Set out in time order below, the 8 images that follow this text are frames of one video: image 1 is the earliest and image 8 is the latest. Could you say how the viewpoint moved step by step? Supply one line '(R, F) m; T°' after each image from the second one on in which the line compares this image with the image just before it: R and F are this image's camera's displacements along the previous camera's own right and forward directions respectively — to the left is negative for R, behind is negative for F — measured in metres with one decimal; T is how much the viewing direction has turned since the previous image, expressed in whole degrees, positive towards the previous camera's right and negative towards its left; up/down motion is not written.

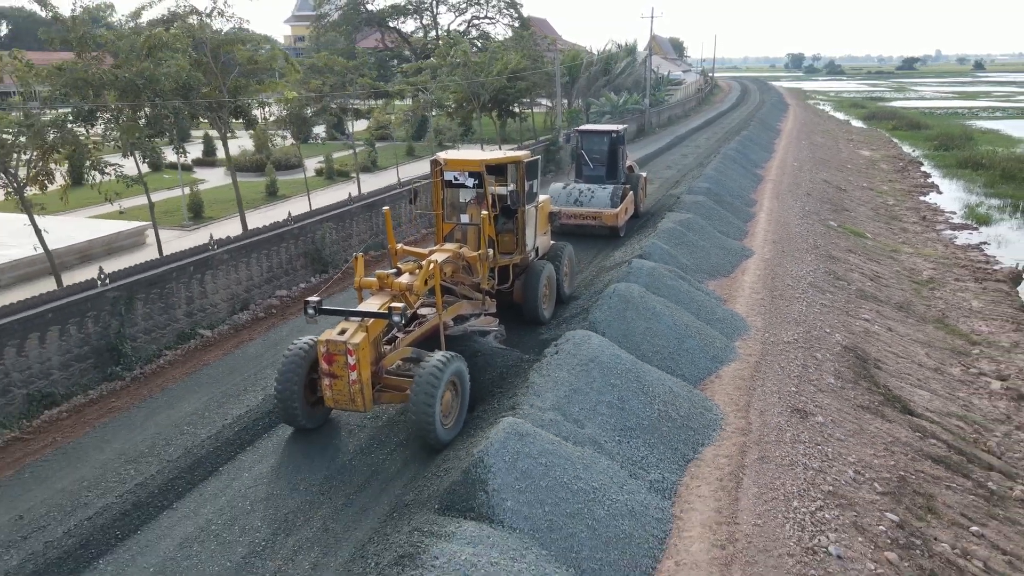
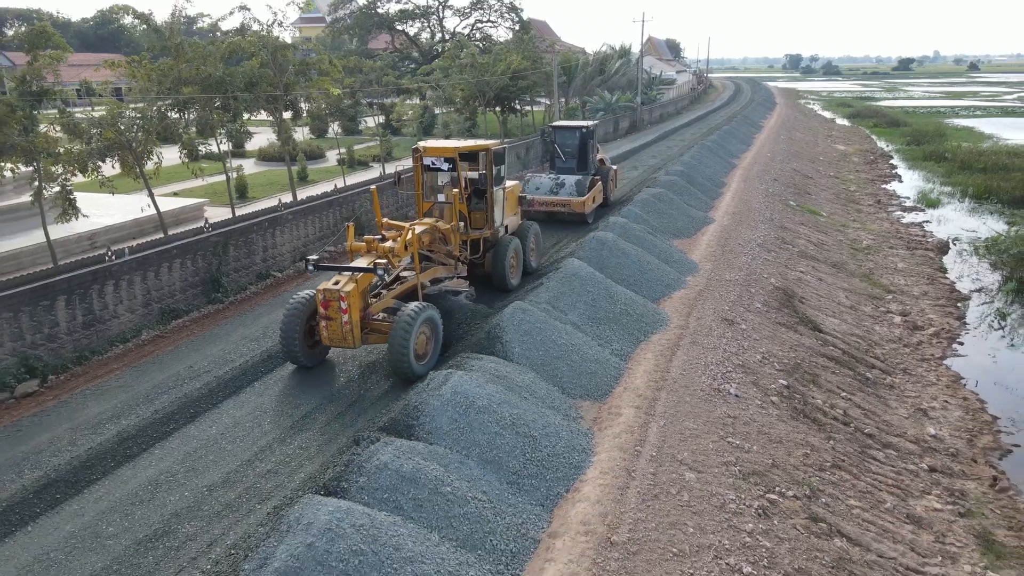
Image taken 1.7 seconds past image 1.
(-0.1, -2.8) m; 0°
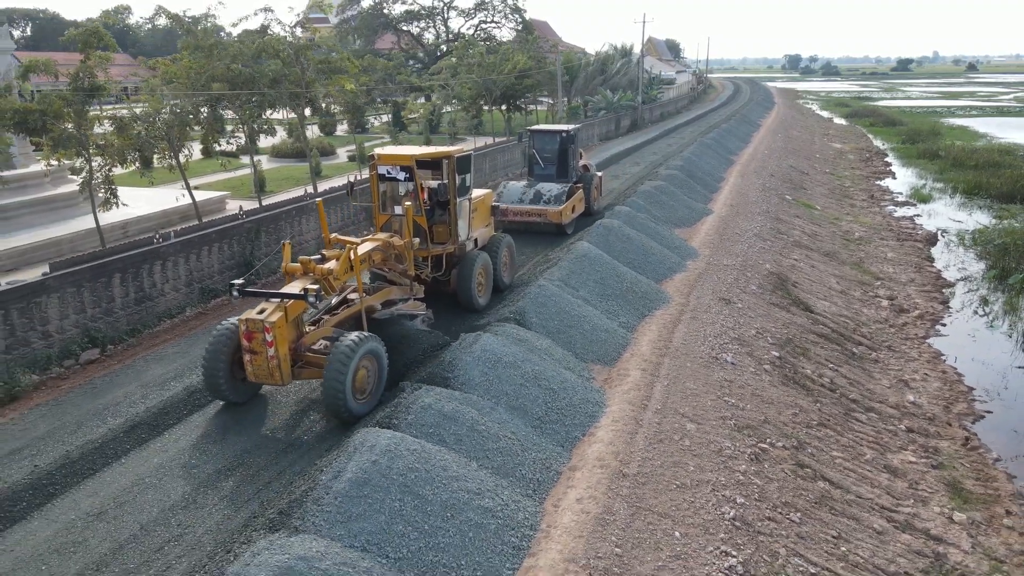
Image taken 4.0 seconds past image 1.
(-0.2, -0.9) m; 0°
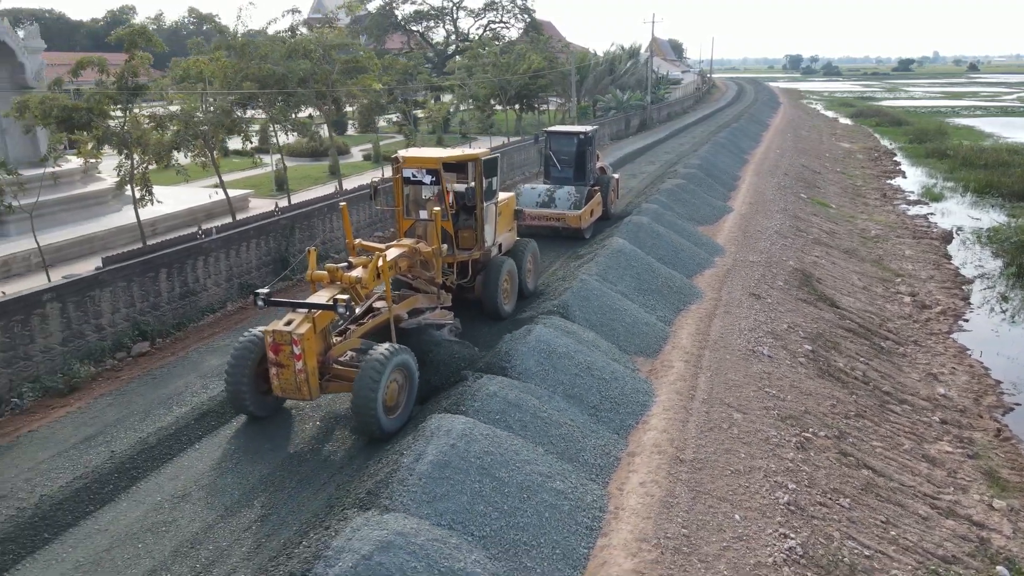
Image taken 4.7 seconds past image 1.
(-0.5, -0.2) m; 0°
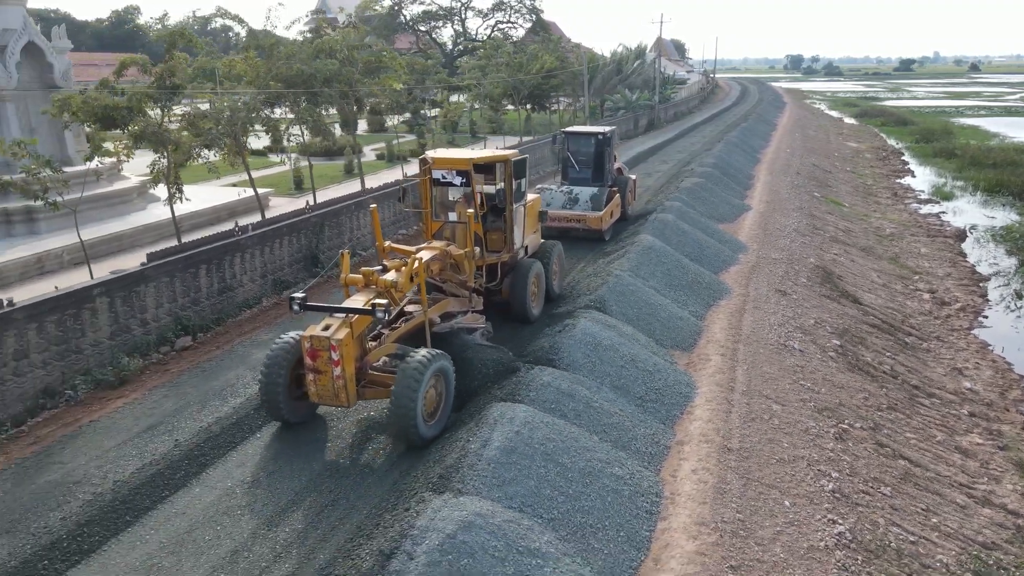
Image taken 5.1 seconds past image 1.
(-0.4, -0.2) m; 0°
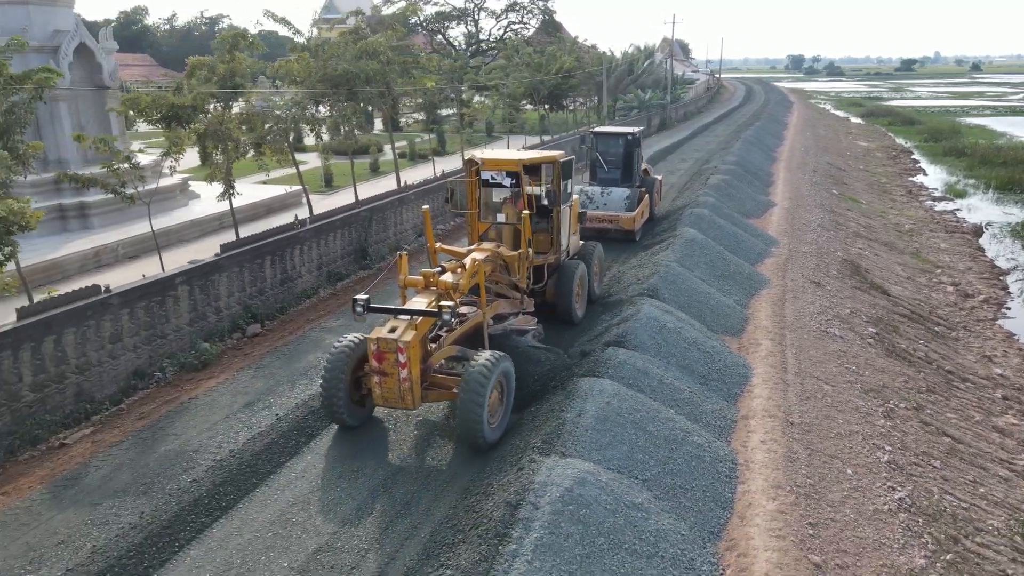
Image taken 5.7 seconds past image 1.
(-0.7, -0.5) m; 0°
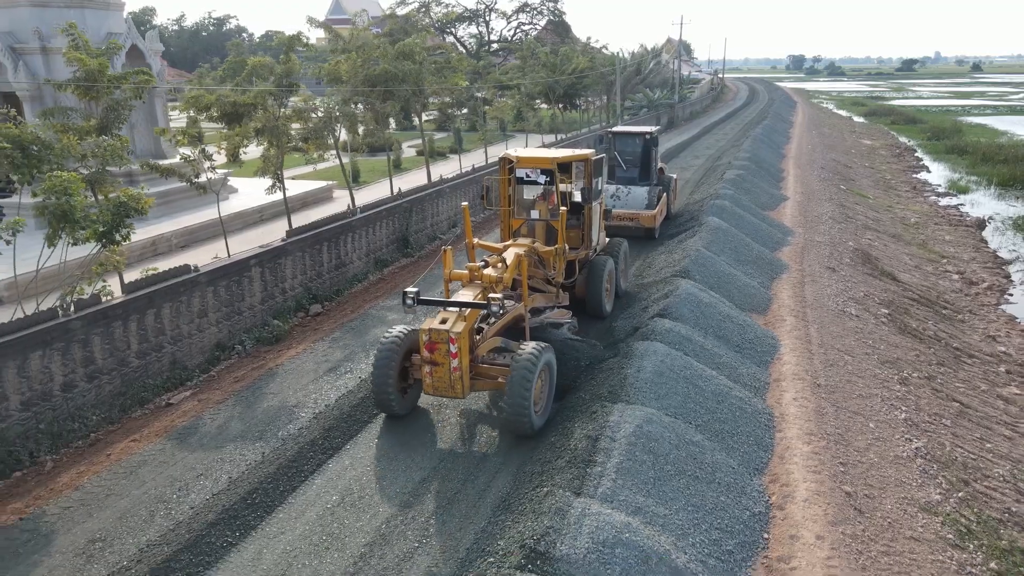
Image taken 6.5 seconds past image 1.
(-0.6, -0.9) m; 0°
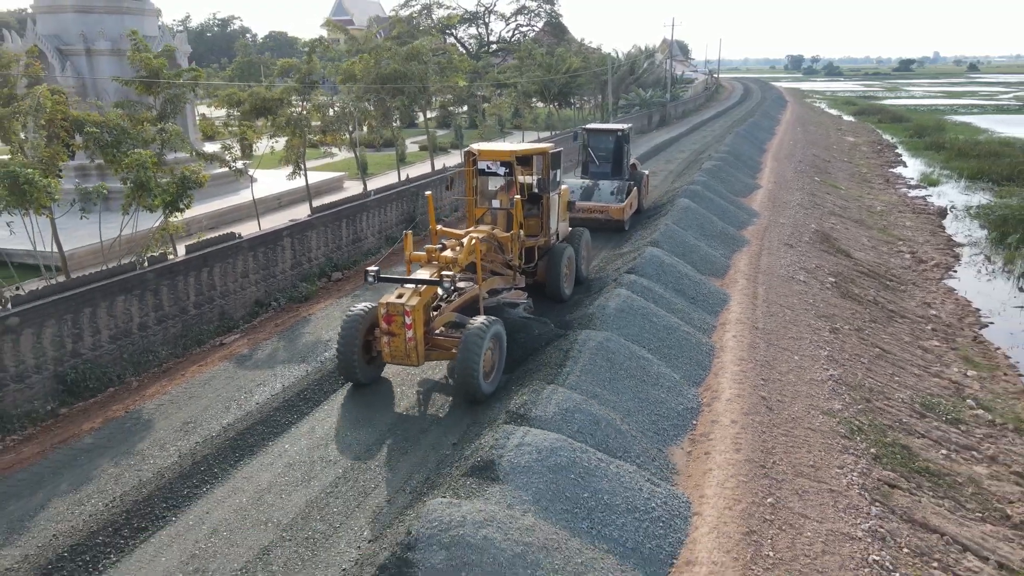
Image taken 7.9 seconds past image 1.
(+0.1, -1.7) m; 0°
